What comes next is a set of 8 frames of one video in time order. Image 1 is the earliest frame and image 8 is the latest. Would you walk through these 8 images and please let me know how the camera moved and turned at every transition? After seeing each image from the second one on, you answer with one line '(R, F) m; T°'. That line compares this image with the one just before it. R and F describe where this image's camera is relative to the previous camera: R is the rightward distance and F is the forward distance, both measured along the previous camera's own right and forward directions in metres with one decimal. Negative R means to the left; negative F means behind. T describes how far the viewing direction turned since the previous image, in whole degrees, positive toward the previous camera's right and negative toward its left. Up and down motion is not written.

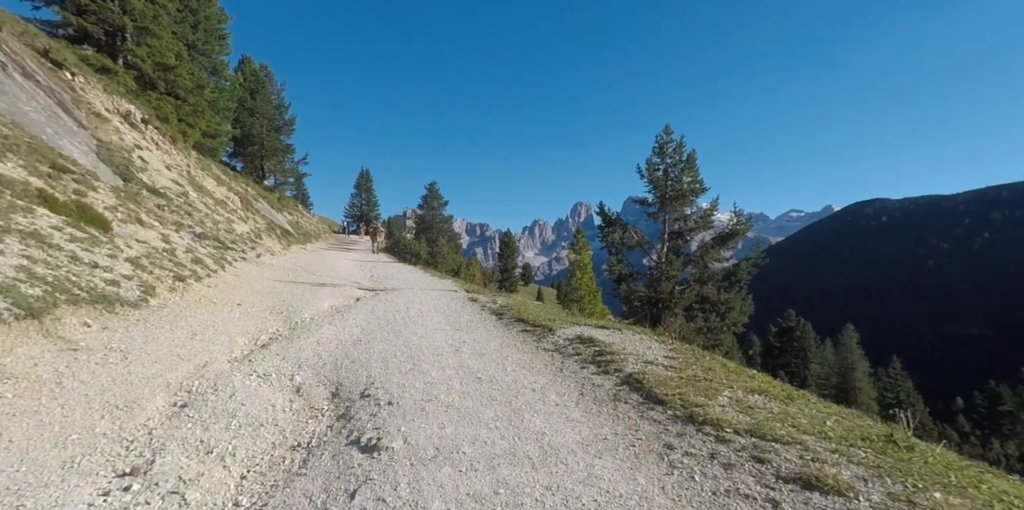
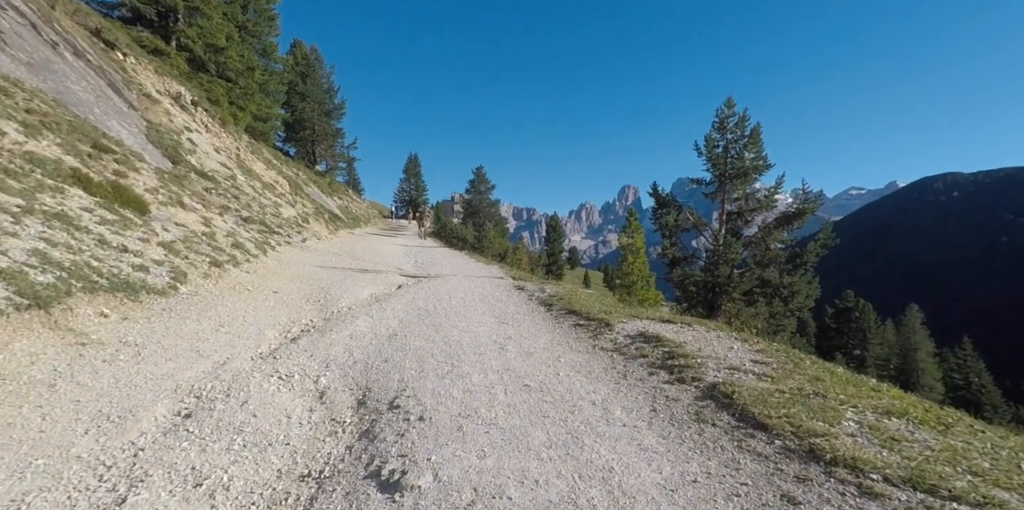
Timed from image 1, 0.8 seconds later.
(-0.1, +1.3) m; -6°
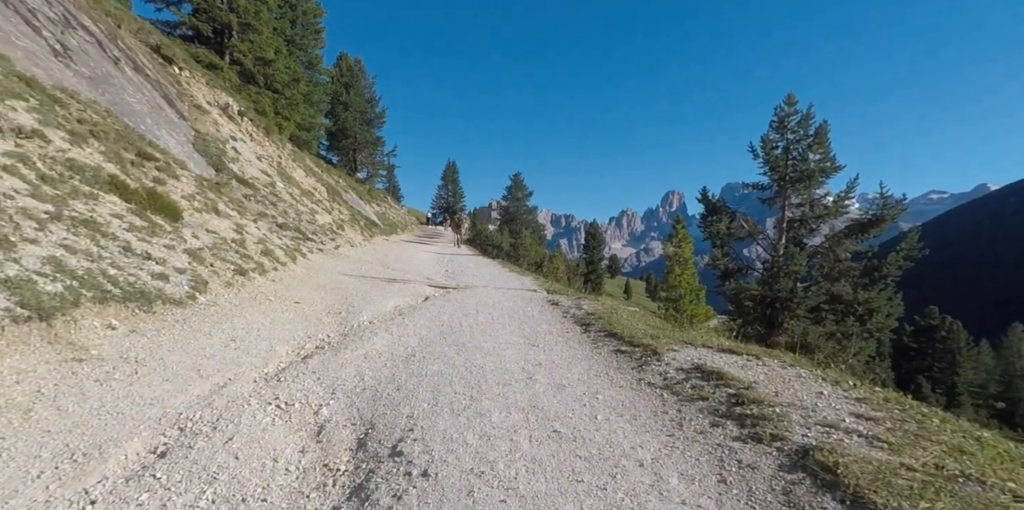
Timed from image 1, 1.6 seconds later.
(+0.1, +1.0) m; -4°
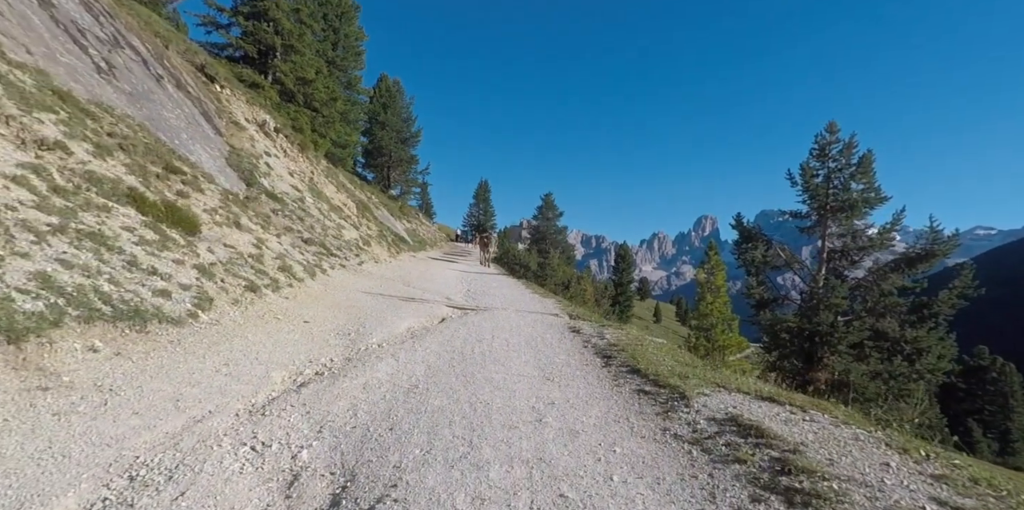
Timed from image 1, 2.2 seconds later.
(+0.2, +0.8) m; -4°
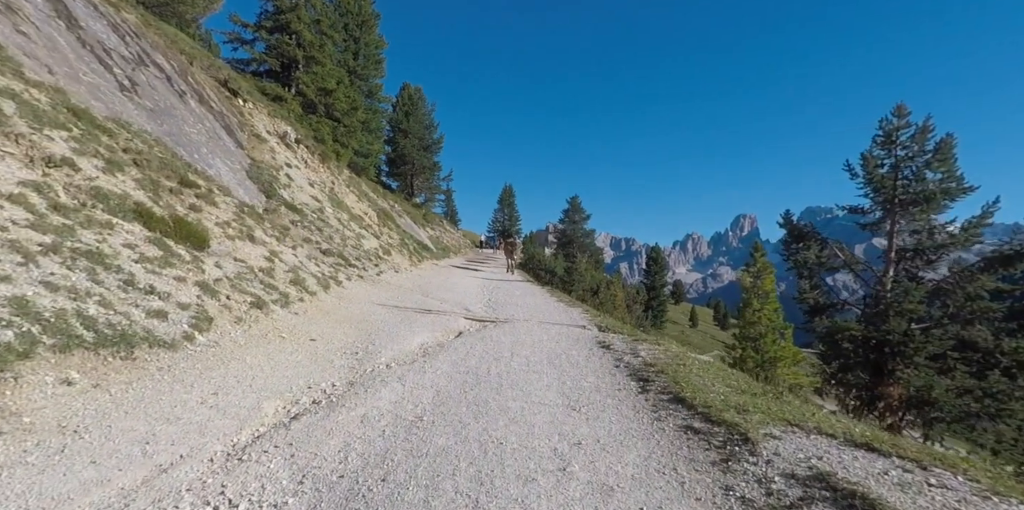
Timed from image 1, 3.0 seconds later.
(+0.2, +1.1) m; -3°
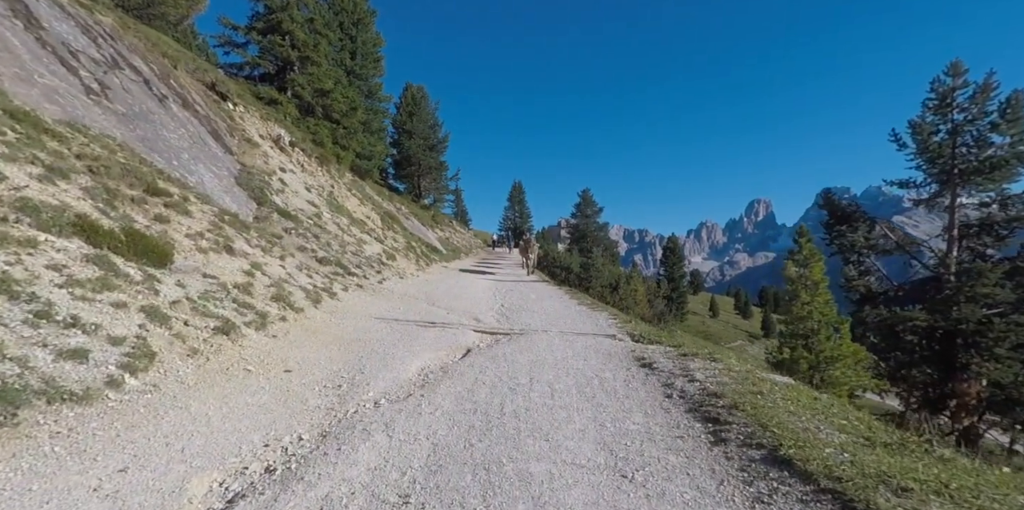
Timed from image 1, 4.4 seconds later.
(0.0, +2.2) m; -2°
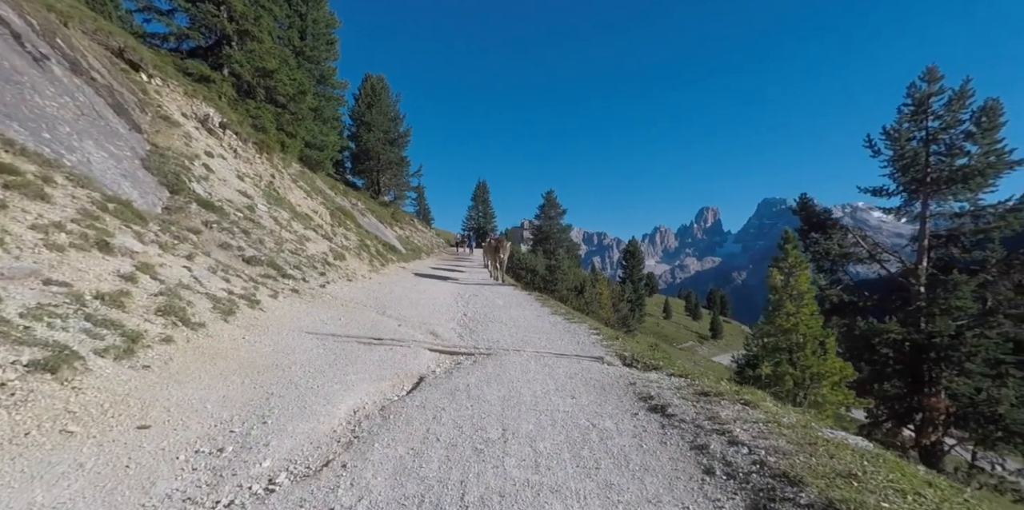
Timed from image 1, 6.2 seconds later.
(-0.1, +2.7) m; +4°
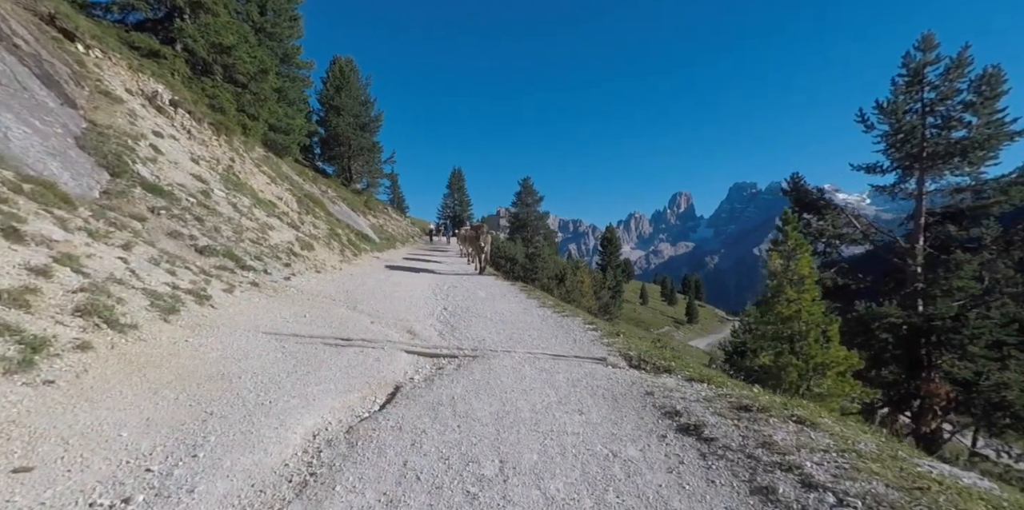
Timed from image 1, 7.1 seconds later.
(-0.2, +1.4) m; +3°
